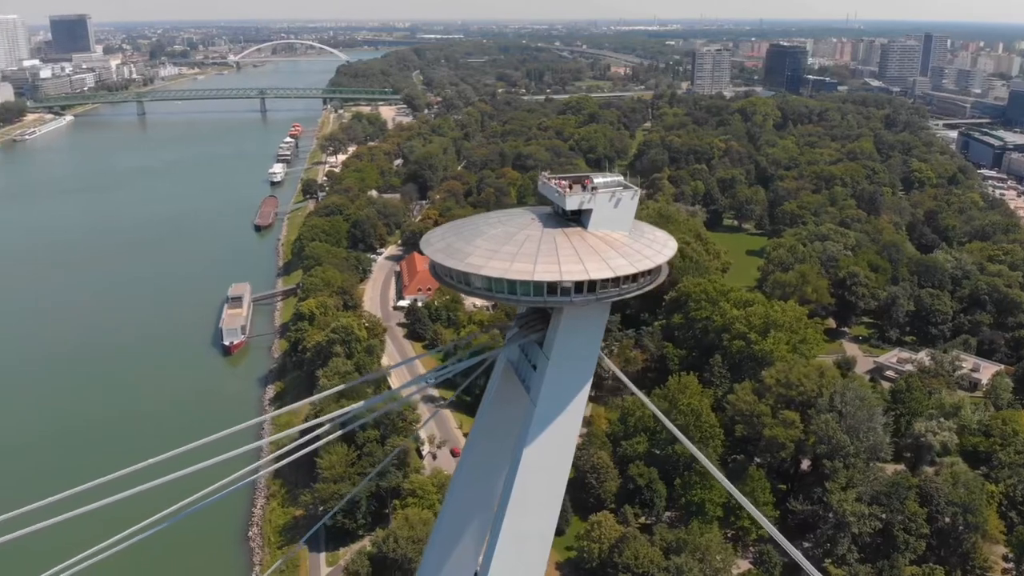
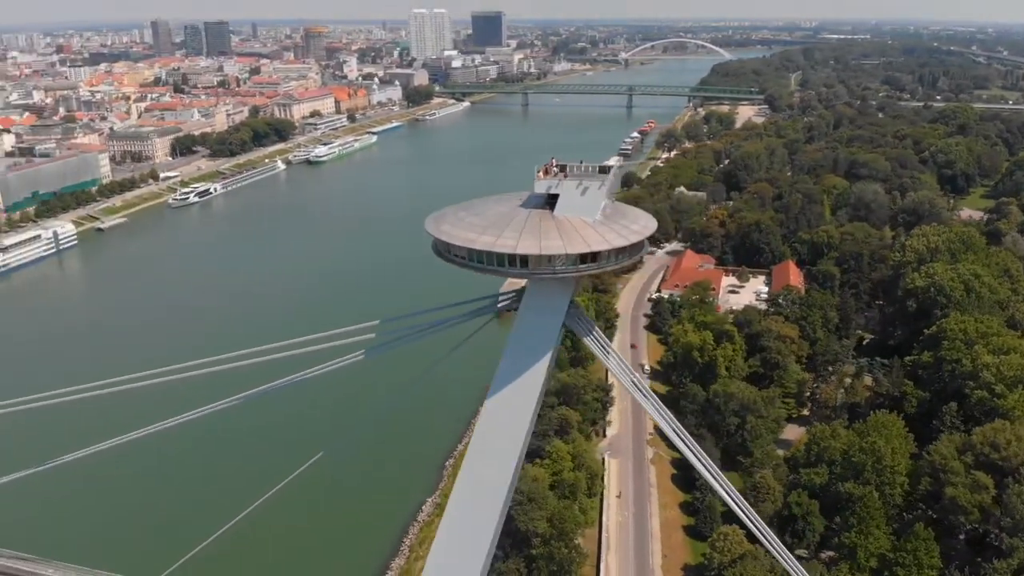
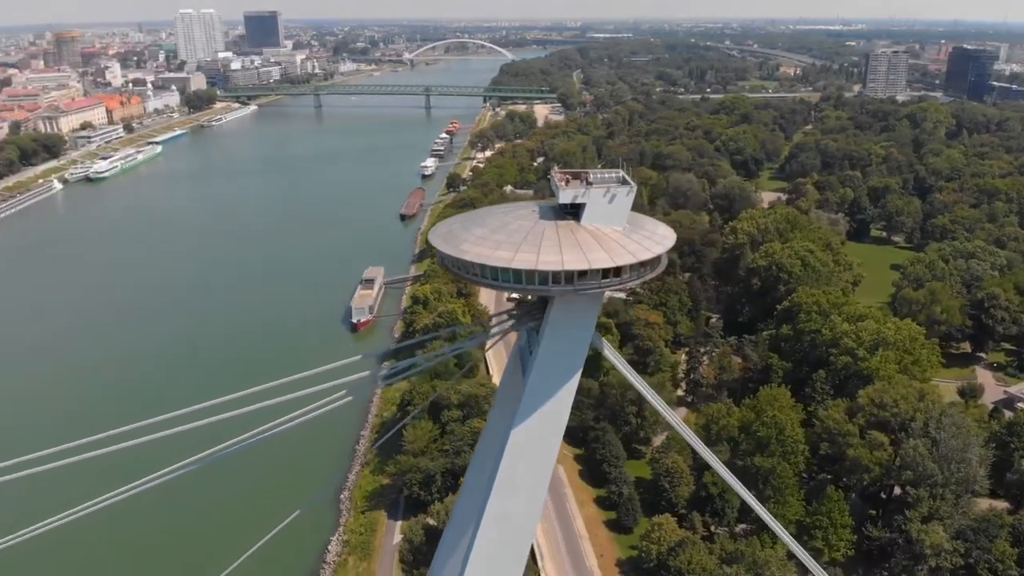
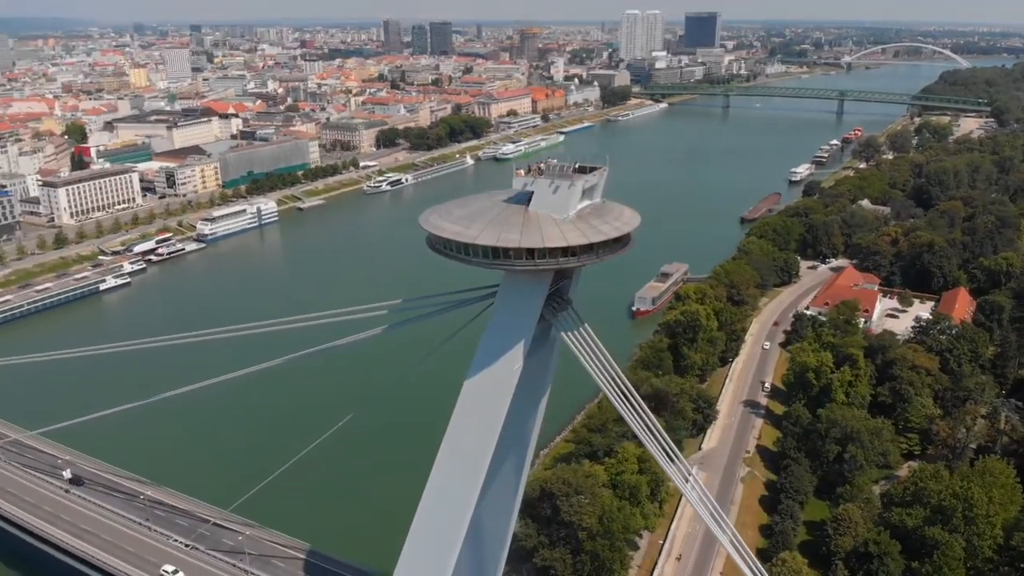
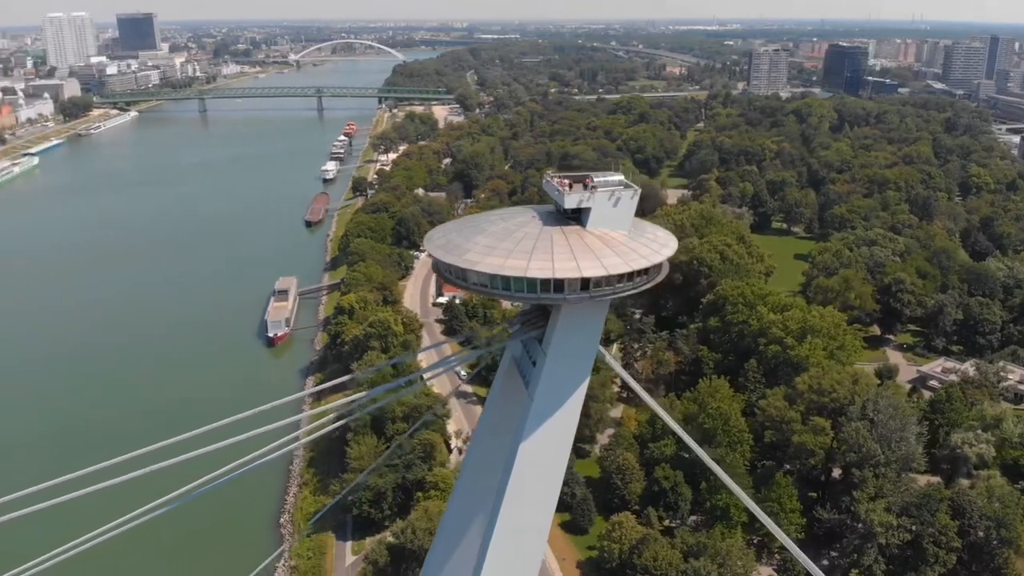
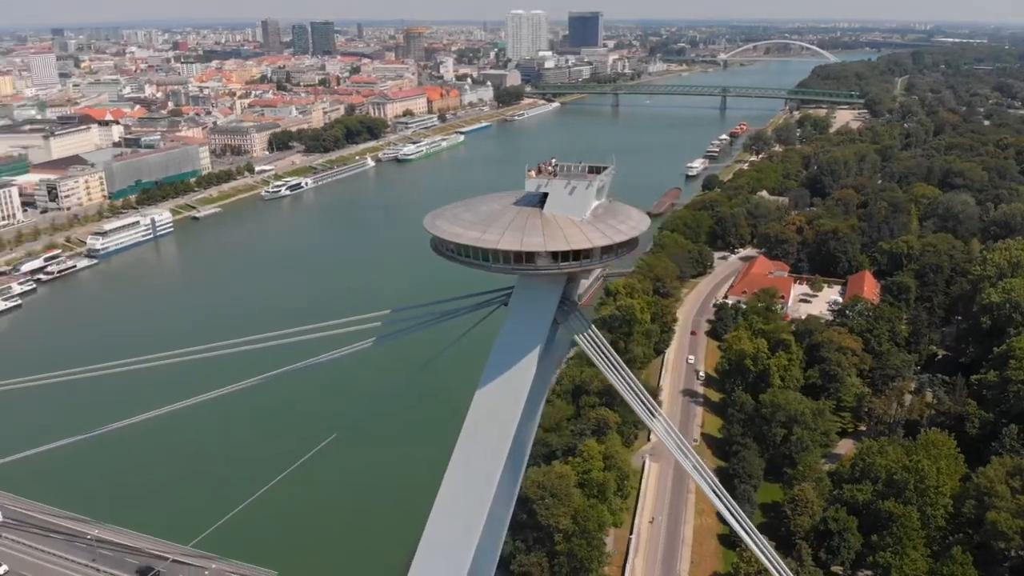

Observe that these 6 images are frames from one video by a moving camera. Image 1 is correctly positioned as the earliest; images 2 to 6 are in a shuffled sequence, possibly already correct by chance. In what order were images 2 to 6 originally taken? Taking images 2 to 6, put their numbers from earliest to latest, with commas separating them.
5, 3, 2, 6, 4
